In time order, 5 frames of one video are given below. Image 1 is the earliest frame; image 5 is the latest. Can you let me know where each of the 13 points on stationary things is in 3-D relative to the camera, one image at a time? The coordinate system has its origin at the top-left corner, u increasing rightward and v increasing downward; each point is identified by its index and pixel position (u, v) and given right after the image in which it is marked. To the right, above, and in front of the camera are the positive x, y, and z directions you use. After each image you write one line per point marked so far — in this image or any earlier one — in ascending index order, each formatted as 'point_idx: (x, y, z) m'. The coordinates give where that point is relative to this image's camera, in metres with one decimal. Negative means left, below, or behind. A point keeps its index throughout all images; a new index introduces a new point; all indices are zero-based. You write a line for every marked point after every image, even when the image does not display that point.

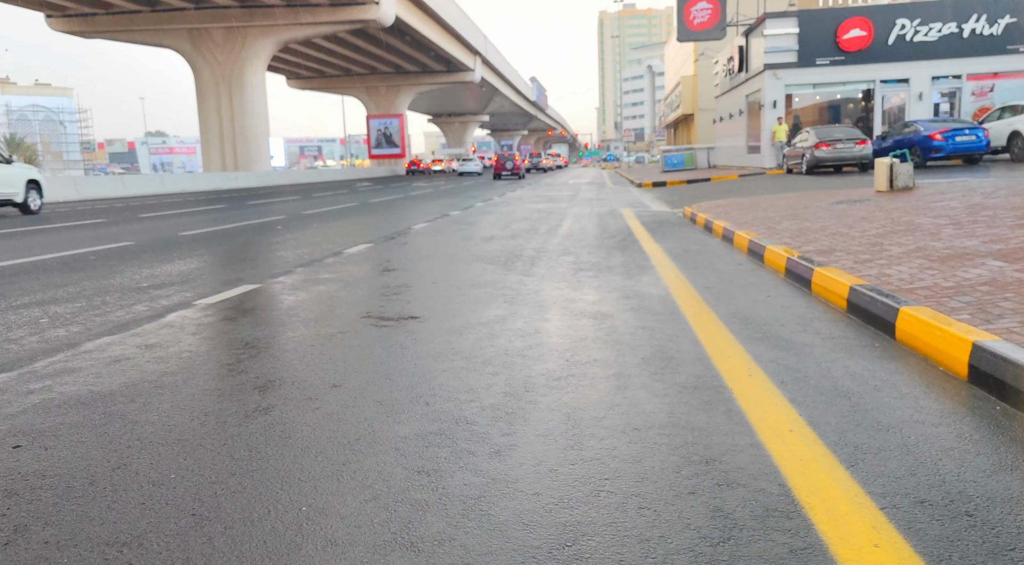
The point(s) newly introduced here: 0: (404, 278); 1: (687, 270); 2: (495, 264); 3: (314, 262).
0: (-1.1, +0.1, +8.5) m
1: (+1.9, +0.1, +8.6) m
2: (-0.2, +0.2, +9.6) m
3: (-2.5, +0.3, +10.1) m
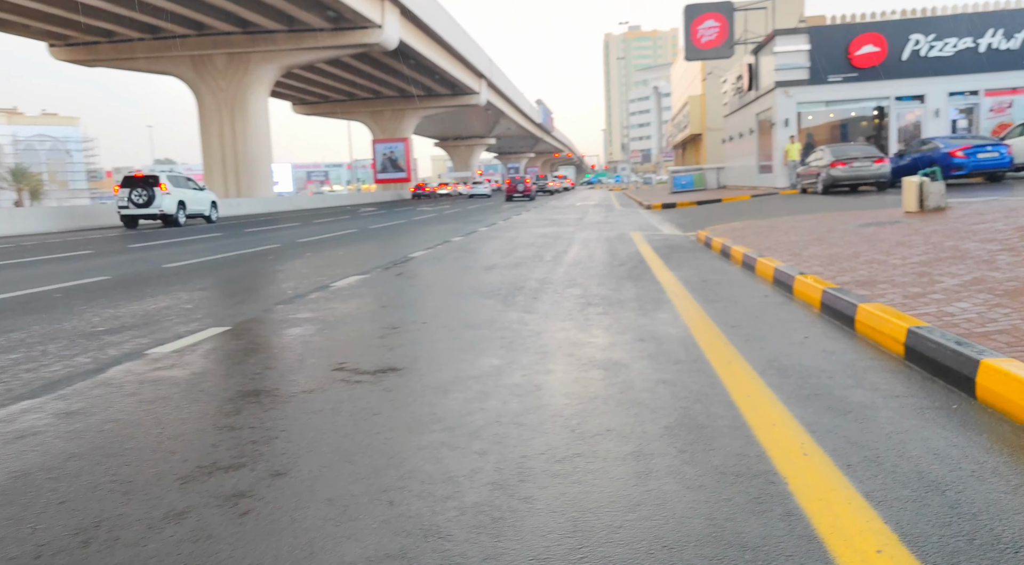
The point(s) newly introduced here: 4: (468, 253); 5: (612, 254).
0: (-1.1, -0.3, +7.6) m
1: (+1.9, -0.2, +7.7) m
2: (-0.2, -0.2, +8.7) m
3: (-2.5, -0.2, +9.2) m
4: (-0.8, +0.5, +15.0) m
5: (+1.7, +0.5, +13.5) m
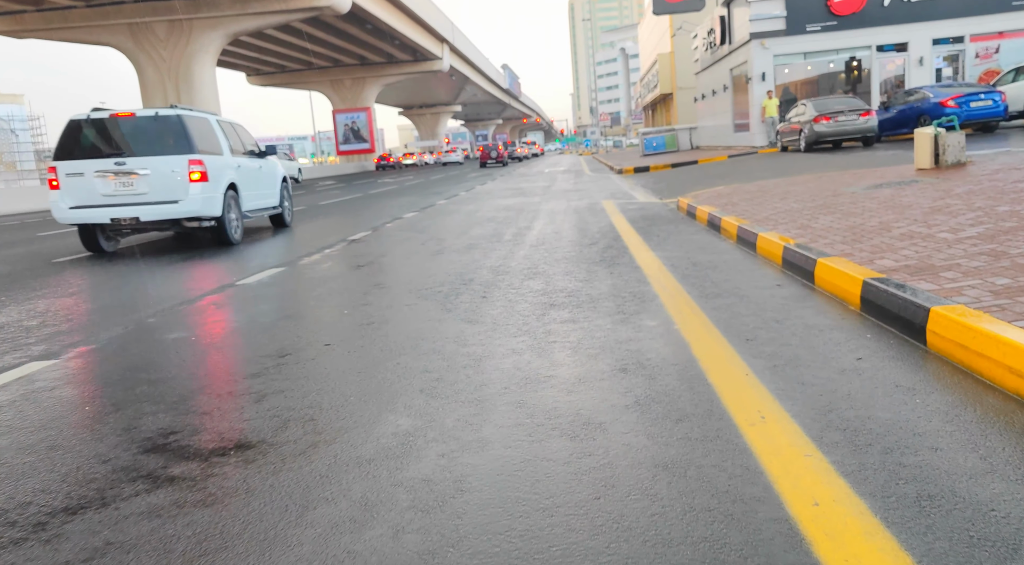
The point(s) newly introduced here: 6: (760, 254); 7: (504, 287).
0: (-1.6, -0.4, +5.7) m
1: (+1.4, -0.1, +5.9) m
2: (-0.7, -0.1, +6.8) m
3: (-3.0, -0.2, +7.3) m
4: (-1.5, +0.8, +13.0) m
5: (+1.0, +0.8, +11.7) m
6: (+2.4, +0.3, +7.9) m
7: (-0.1, 0.0, +7.2) m
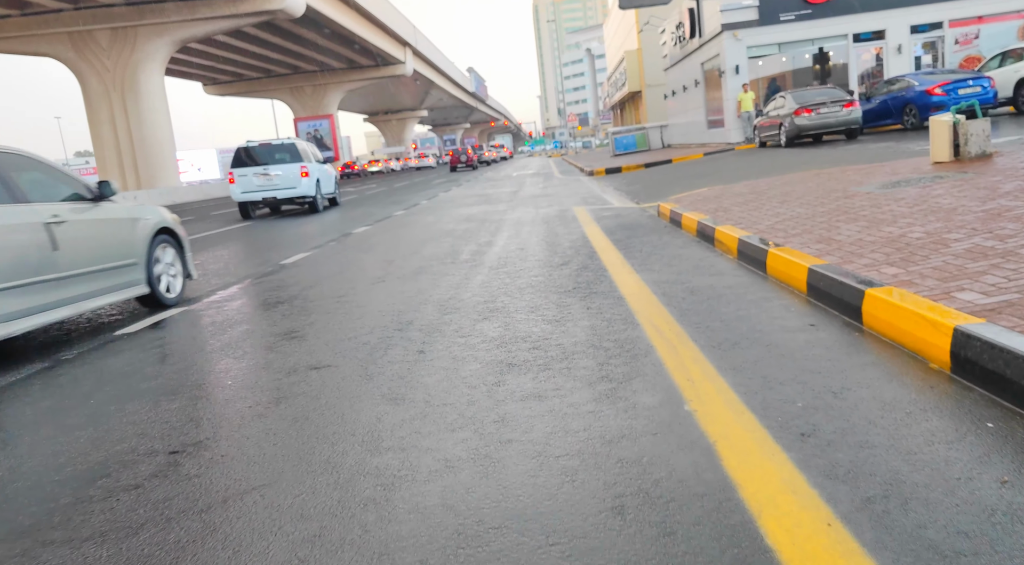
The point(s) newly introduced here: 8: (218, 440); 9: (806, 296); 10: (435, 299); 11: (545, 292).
0: (-1.9, -0.7, +4.0) m
1: (+1.1, -0.4, +4.3) m
2: (-1.0, -0.5, +5.1) m
3: (-3.3, -0.6, +5.5) m
4: (-2.1, +0.4, +11.3) m
5: (+0.5, +0.5, +10.0) m
6: (+2.0, +0.1, +6.3) m
7: (-0.4, -0.3, +5.5) m
8: (-1.4, -0.7, +3.7) m
9: (+2.0, -0.1, +5.5) m
10: (-0.7, -0.1, +6.9) m
11: (+0.3, -0.1, +6.8) m
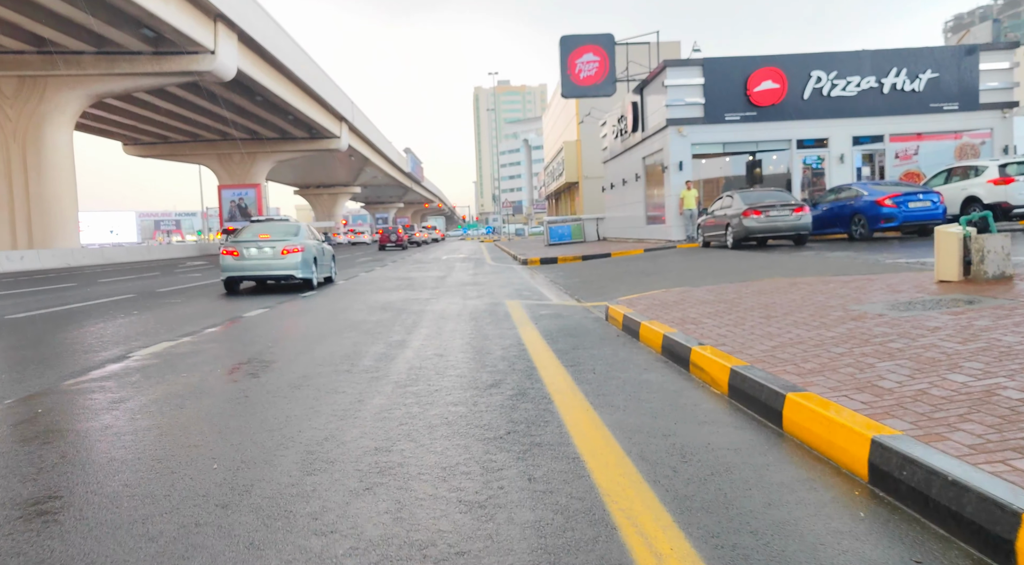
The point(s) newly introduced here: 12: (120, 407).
0: (-2.2, -1.1, +1.6) m
1: (+0.8, -1.0, +2.2) m
2: (-1.4, -1.0, +2.9) m
3: (-3.8, -1.1, +3.0) m
4: (-3.0, -0.7, +9.0) m
5: (-0.3, -0.7, +8.0) m
6: (+1.5, -0.8, +4.3) m
7: (-0.9, -1.0, +3.3) m
8: (-1.7, -1.1, +1.3) m
9: (+1.6, -0.9, +3.5) m
10: (-1.2, -0.9, +4.7) m
11: (-0.3, -0.9, +4.6) m
12: (-2.9, -0.9, +5.9) m
